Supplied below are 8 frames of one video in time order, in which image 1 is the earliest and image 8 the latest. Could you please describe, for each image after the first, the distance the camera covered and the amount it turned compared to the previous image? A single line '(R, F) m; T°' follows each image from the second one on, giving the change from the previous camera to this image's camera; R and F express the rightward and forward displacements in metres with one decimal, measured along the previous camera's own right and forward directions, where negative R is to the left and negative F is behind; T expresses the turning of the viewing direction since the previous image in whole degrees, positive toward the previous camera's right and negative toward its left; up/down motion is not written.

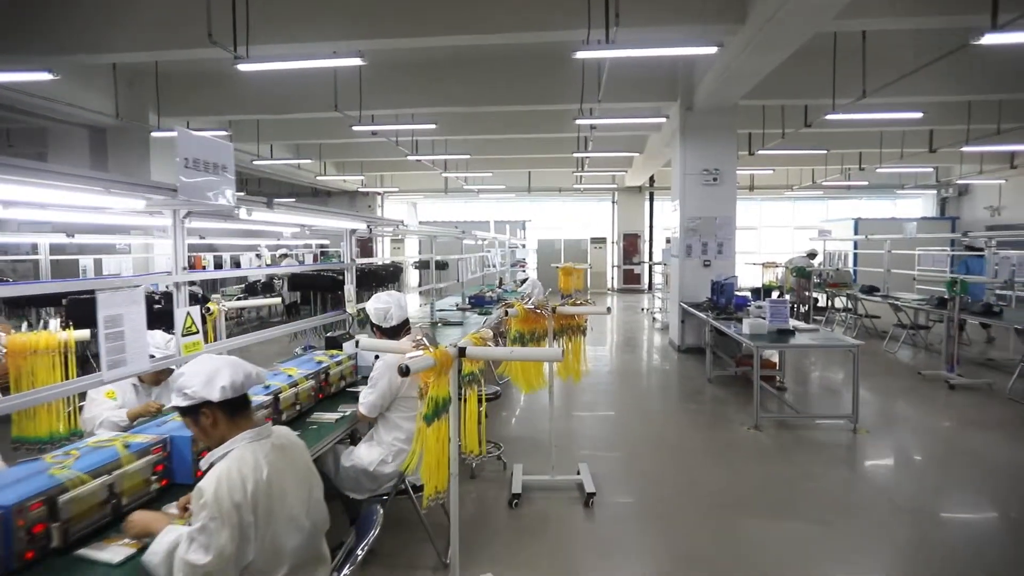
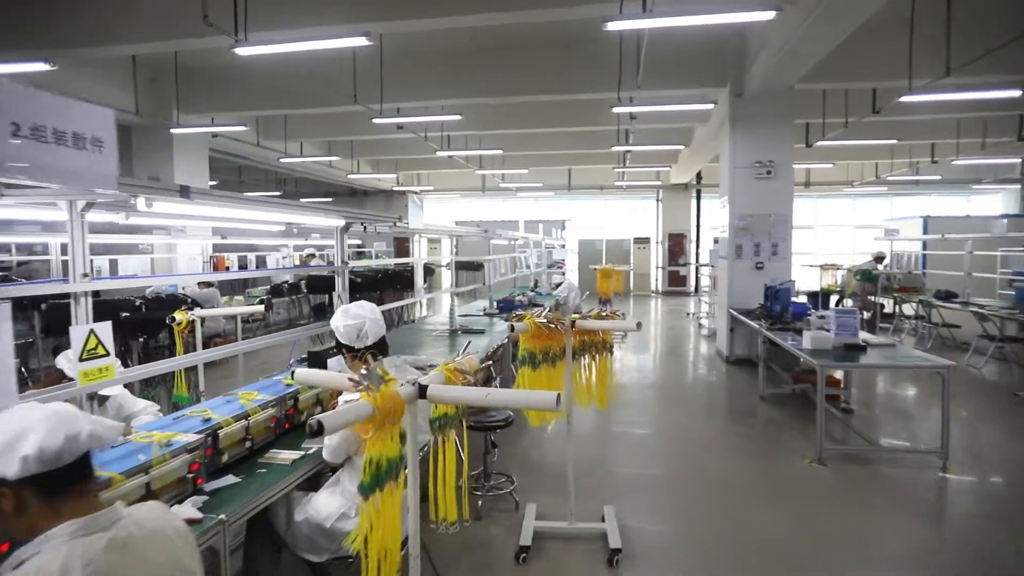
(+0.1, +0.5) m; -4°
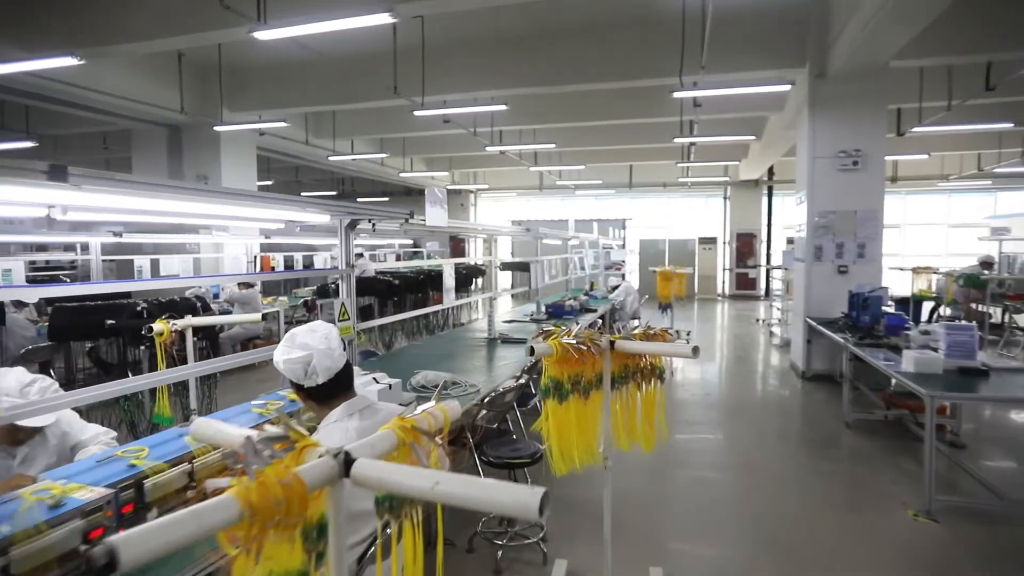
(+0.1, +0.4) m; -6°
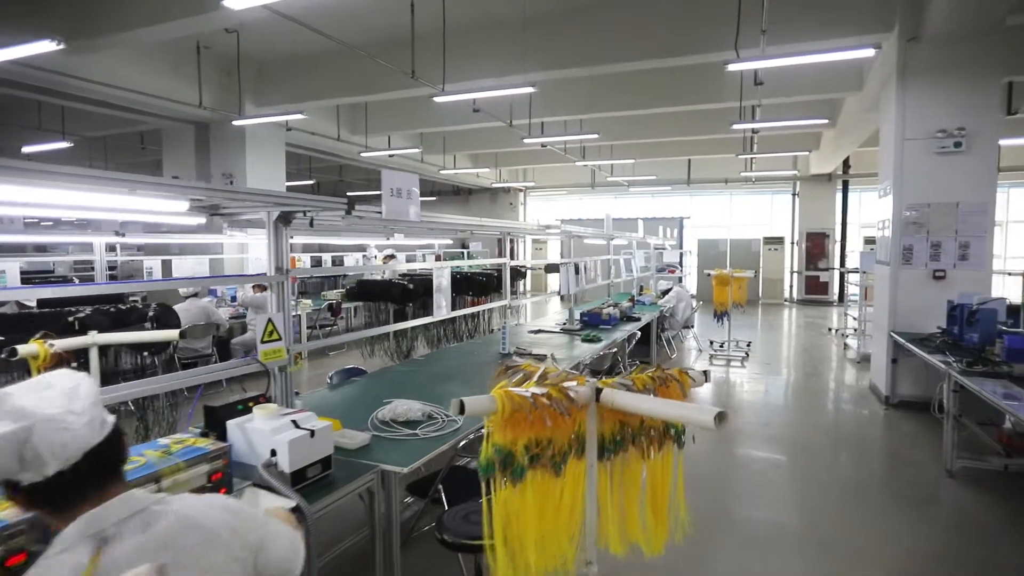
(+0.2, +0.6) m; -6°
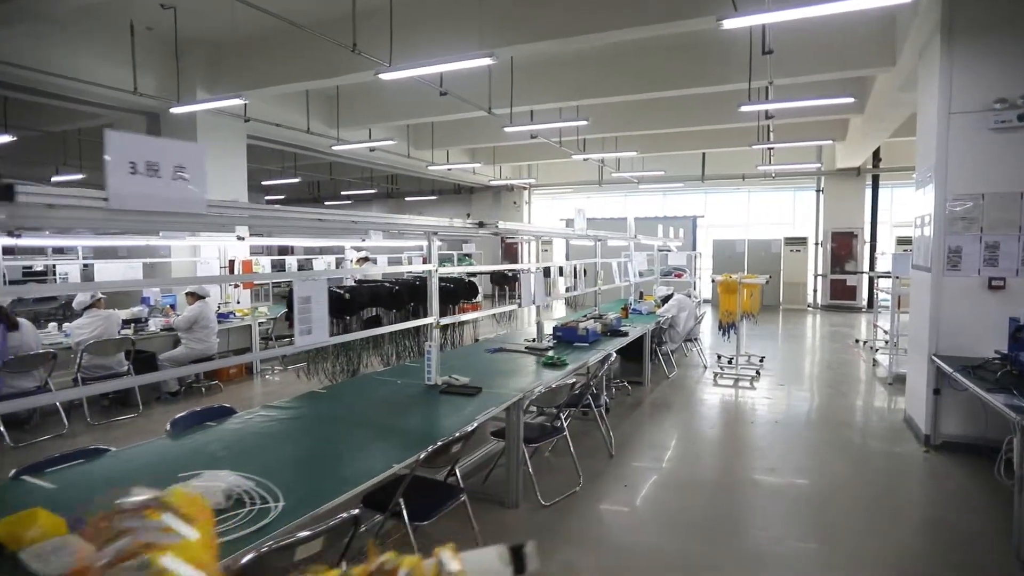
(+0.4, +0.8) m; -2°
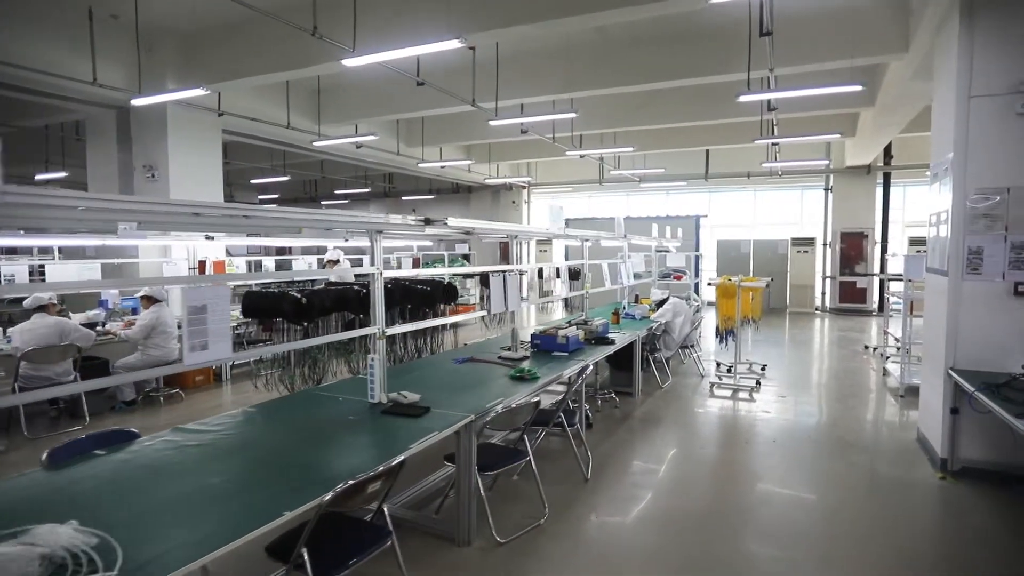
(+0.2, +0.3) m; -1°
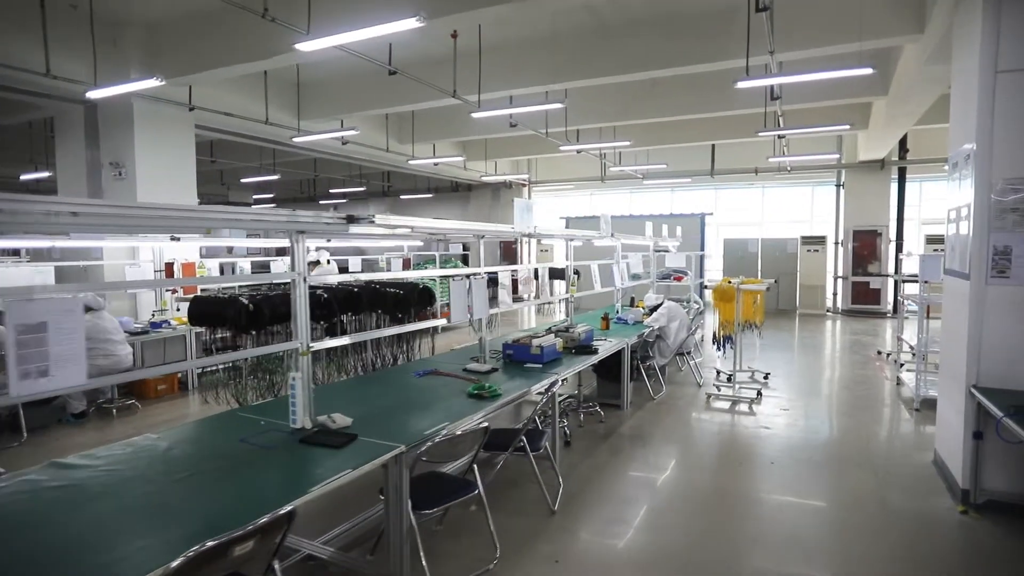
(+0.2, +0.4) m; -1°
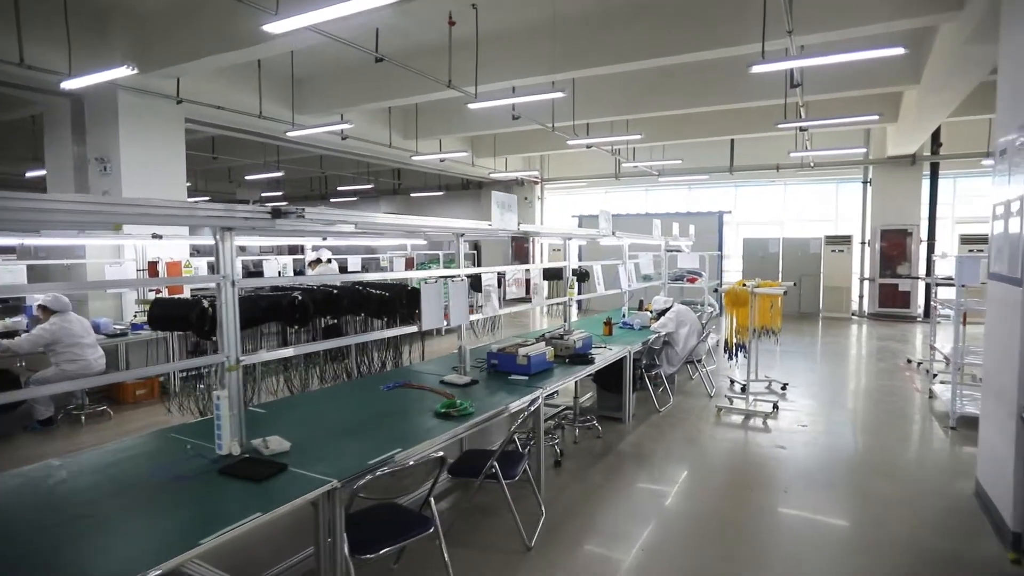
(+0.2, +0.3) m; -2°
